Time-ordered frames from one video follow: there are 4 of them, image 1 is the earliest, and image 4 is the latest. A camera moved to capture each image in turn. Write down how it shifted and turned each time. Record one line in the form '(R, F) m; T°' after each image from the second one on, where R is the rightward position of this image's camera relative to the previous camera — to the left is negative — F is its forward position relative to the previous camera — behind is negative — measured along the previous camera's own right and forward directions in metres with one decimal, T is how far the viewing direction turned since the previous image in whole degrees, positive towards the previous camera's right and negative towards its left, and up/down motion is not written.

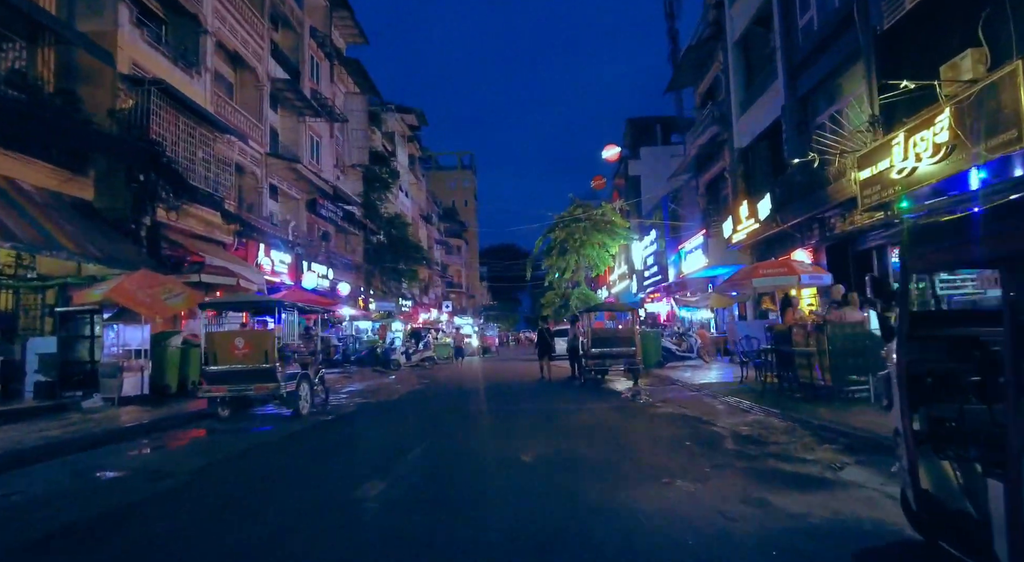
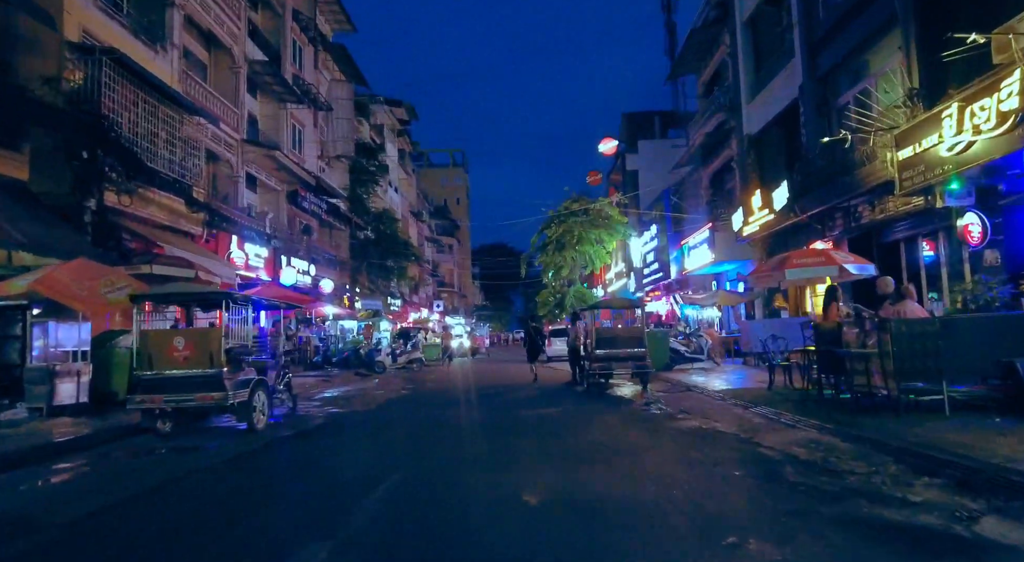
(-0.1, +1.8) m; +1°
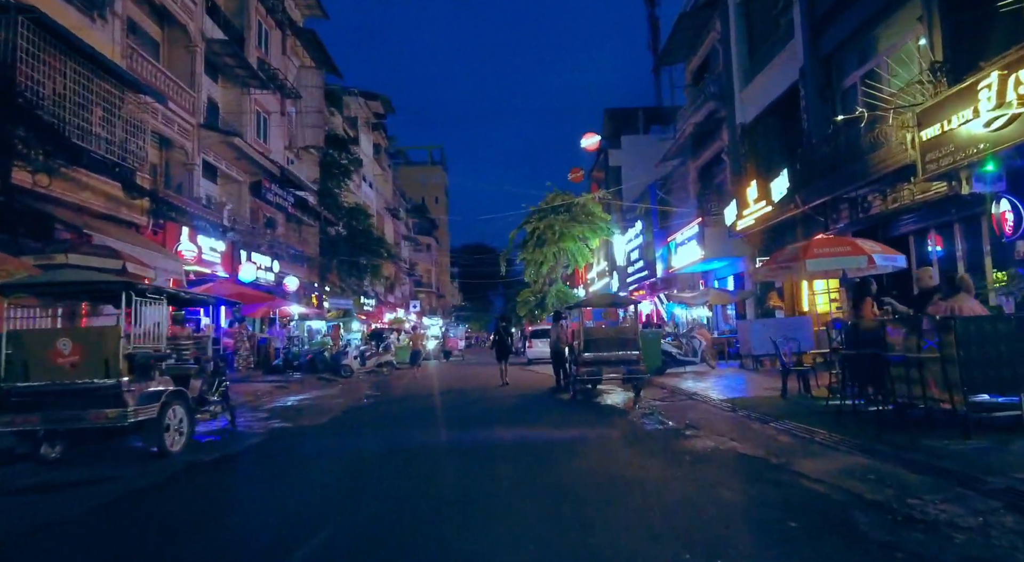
(0.0, +1.7) m; +2°
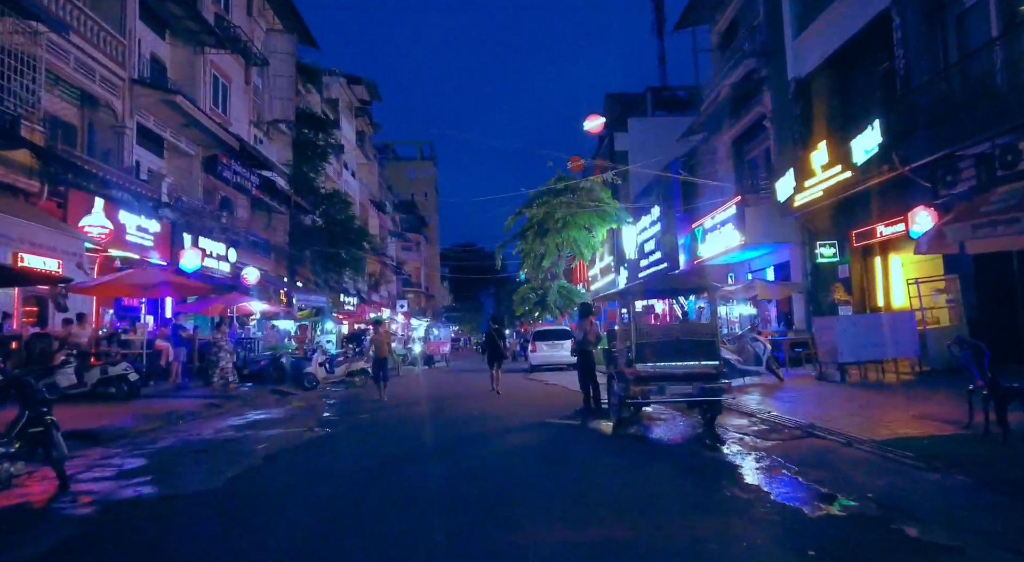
(-0.4, +4.3) m; +1°
